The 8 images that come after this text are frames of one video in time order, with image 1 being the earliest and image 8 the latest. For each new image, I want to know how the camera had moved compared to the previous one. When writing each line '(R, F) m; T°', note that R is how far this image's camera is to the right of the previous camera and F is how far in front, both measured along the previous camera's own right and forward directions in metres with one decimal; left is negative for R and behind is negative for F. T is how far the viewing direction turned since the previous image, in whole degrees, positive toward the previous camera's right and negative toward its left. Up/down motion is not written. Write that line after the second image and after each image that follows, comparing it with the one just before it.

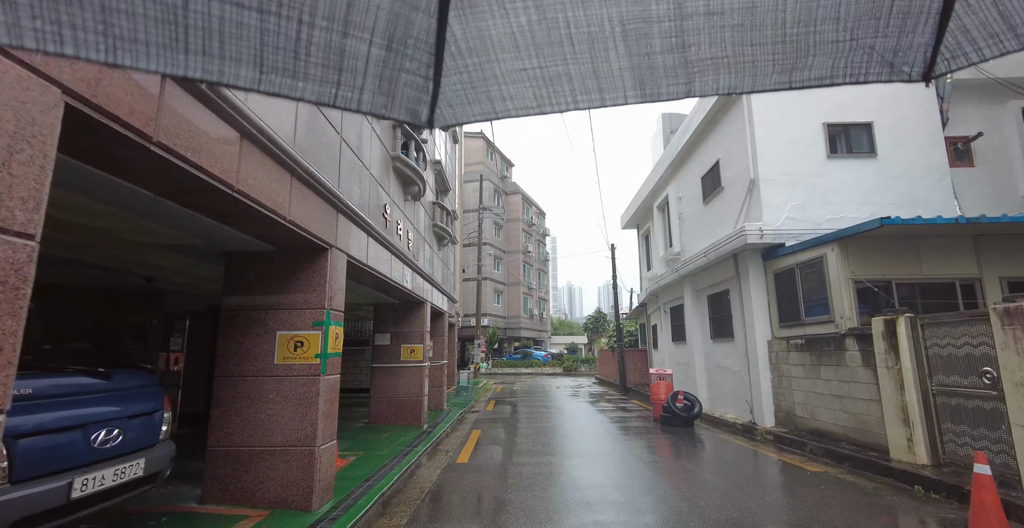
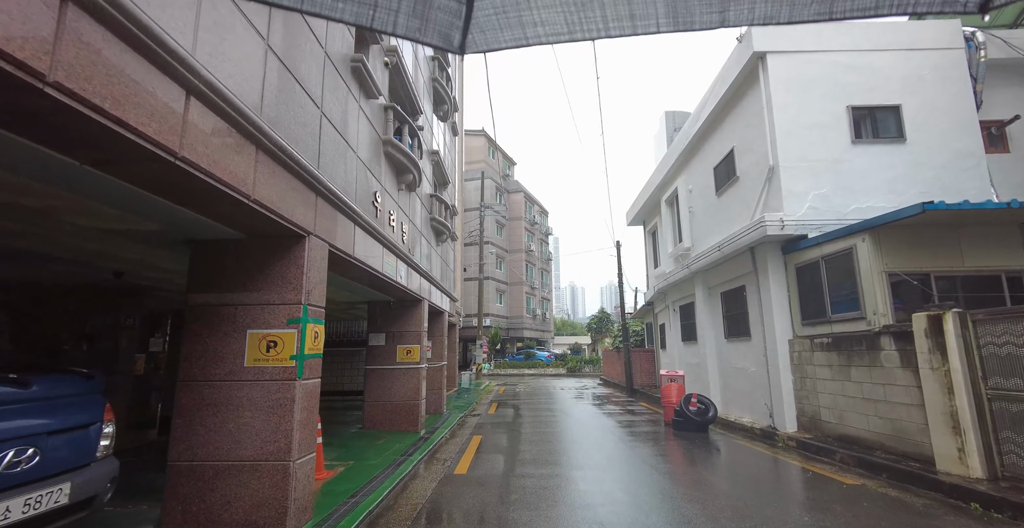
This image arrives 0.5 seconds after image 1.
(0.0, +0.6) m; 0°
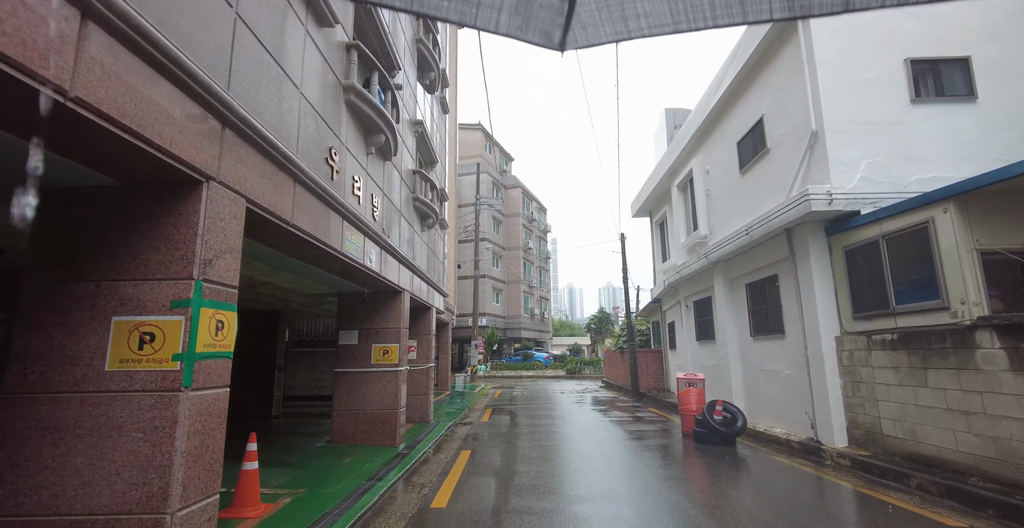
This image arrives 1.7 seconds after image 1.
(+0.1, +1.3) m; 0°
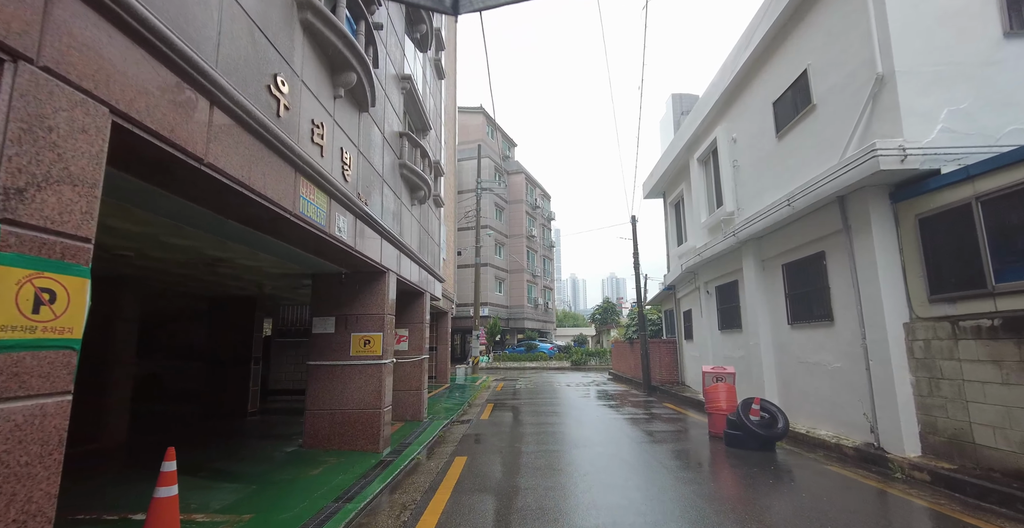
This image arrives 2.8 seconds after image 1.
(0.0, +1.2) m; 0°
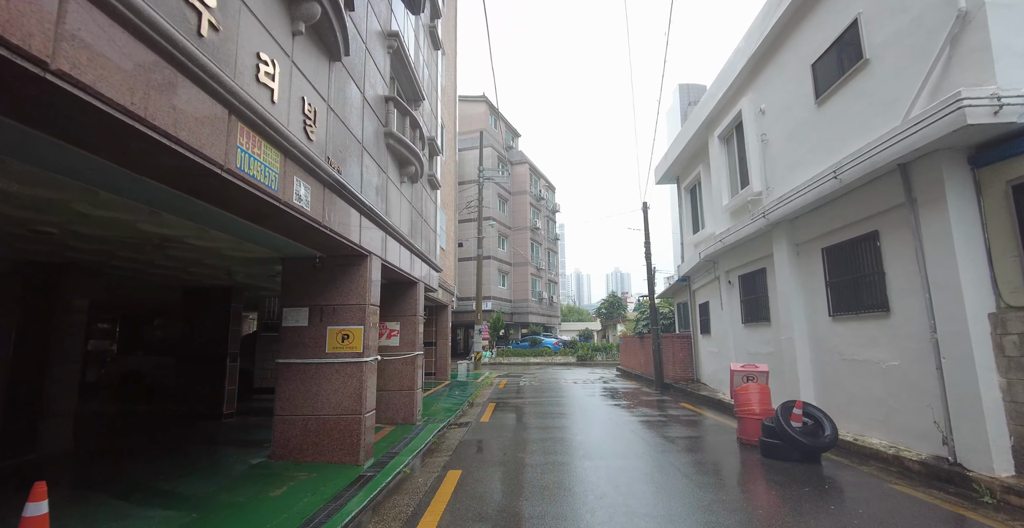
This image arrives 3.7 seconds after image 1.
(0.0, +1.0) m; -1°
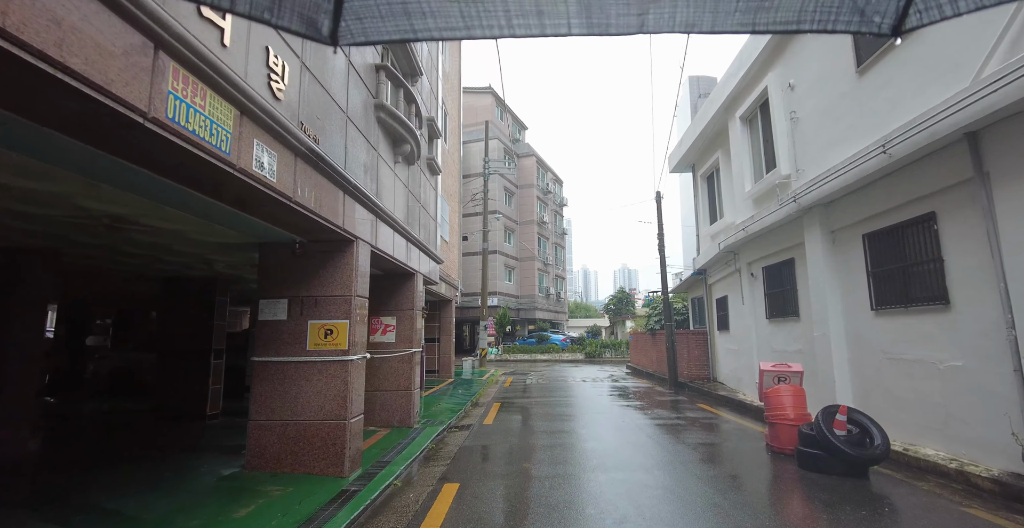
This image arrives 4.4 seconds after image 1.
(0.0, +0.7) m; -1°
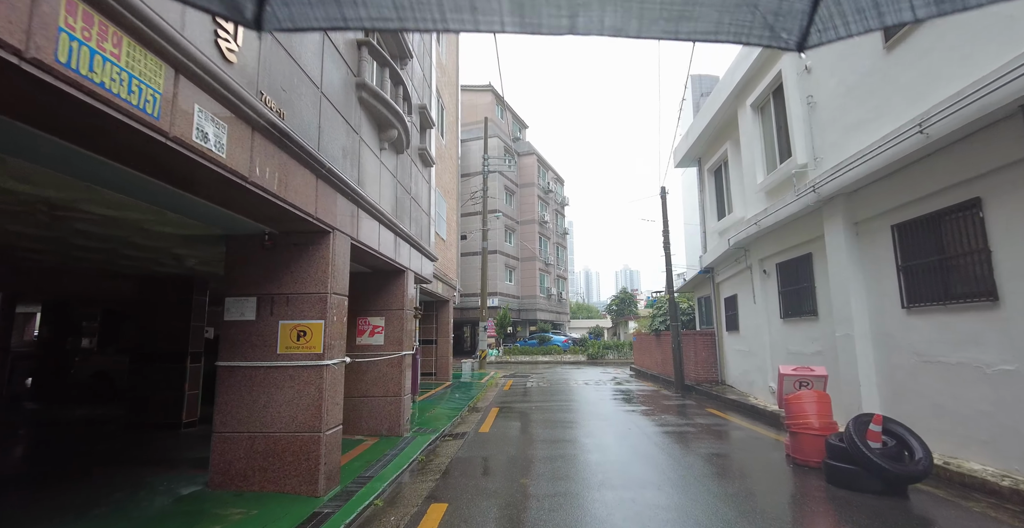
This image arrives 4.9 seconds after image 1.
(+0.1, +0.5) m; 0°
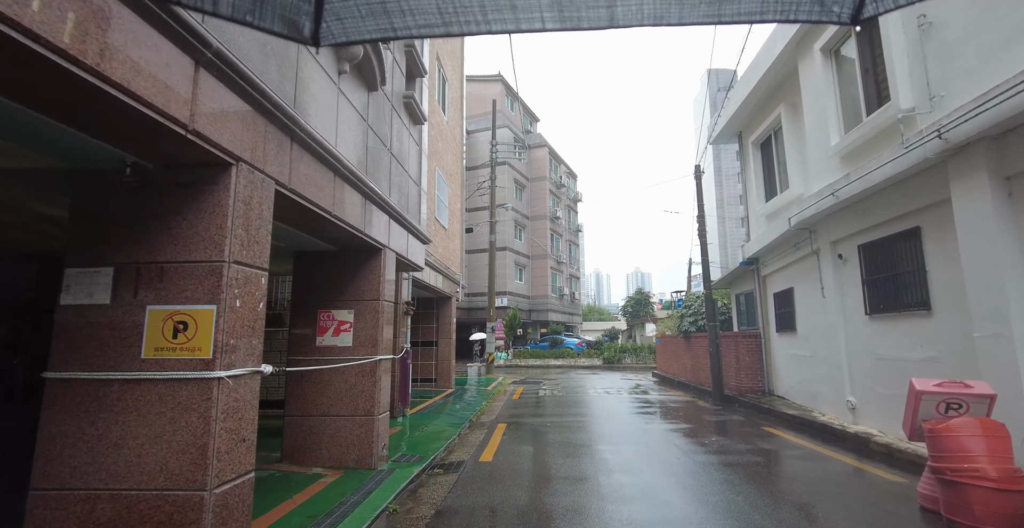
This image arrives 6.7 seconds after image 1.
(0.0, +1.8) m; -1°
